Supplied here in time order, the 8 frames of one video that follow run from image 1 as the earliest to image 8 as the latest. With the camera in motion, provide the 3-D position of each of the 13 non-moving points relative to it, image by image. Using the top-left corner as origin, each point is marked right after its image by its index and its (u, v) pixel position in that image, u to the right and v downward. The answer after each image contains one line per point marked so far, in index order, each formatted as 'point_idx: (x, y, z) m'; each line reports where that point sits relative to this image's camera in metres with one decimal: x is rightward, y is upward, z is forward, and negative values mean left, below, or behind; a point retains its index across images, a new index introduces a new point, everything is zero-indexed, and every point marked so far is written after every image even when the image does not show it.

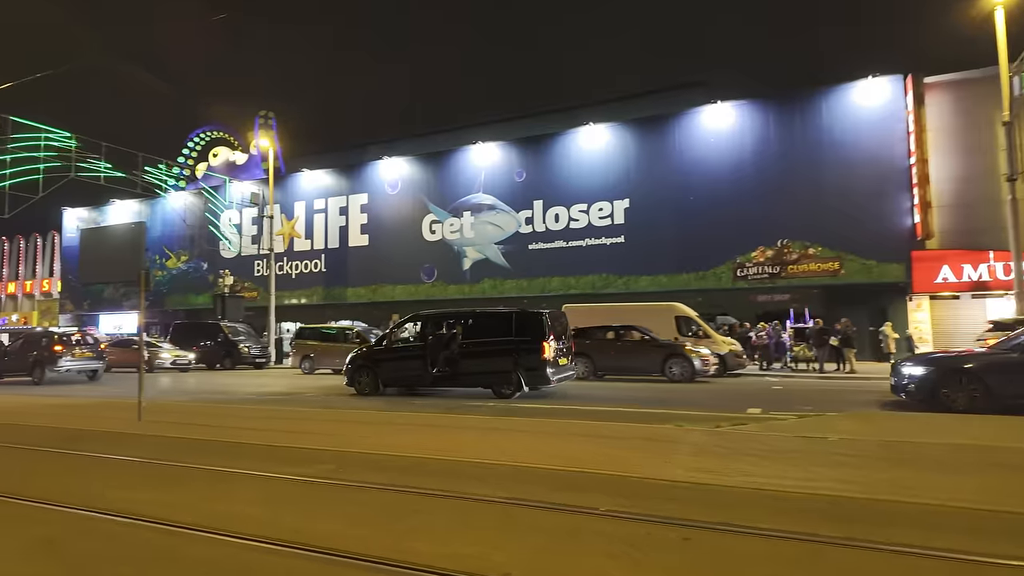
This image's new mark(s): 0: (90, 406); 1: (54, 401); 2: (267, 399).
0: (-10.5, -3.0, +14.9) m
1: (-12.9, -3.2, +16.7) m
2: (-6.8, -3.1, +16.3) m
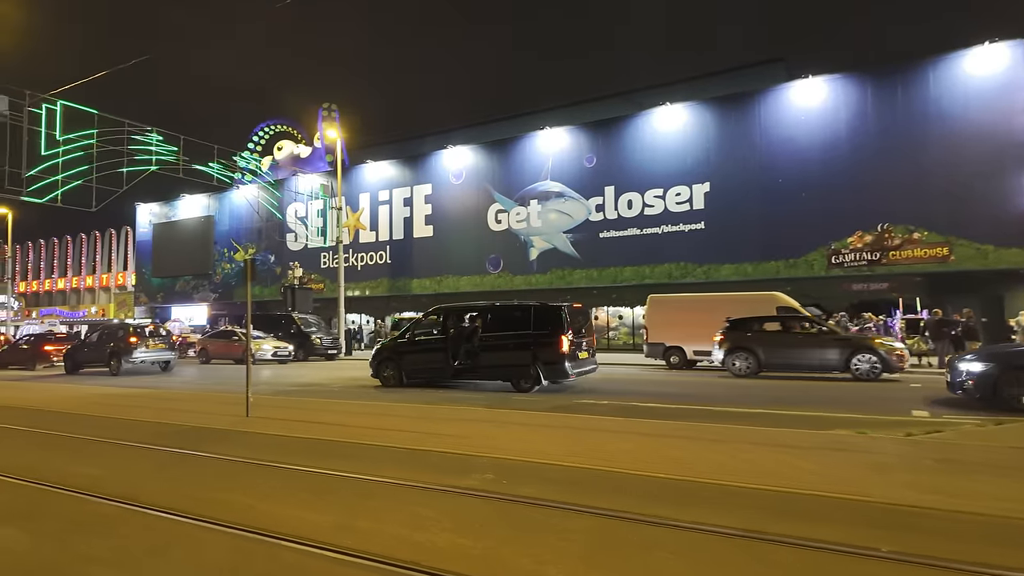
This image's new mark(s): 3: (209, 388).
0: (-8.0, -2.8, +14.6) m
1: (-10.3, -2.9, +16.7) m
2: (-4.2, -2.9, +15.8) m
3: (-9.7, -3.3, +19.3) m
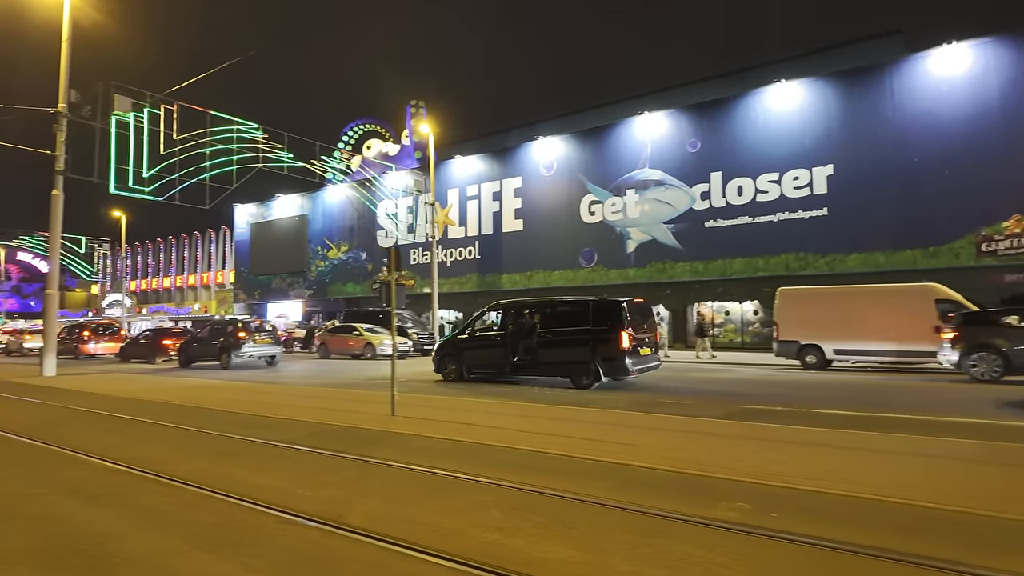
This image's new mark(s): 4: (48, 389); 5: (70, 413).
0: (-4.9, -2.6, +14.3) m
1: (-7.0, -2.8, +16.6) m
2: (-1.0, -2.7, +15.0) m
3: (-6.0, -3.1, +19.1) m
4: (-12.6, -2.7, +16.2) m
5: (-8.4, -2.4, +11.4) m
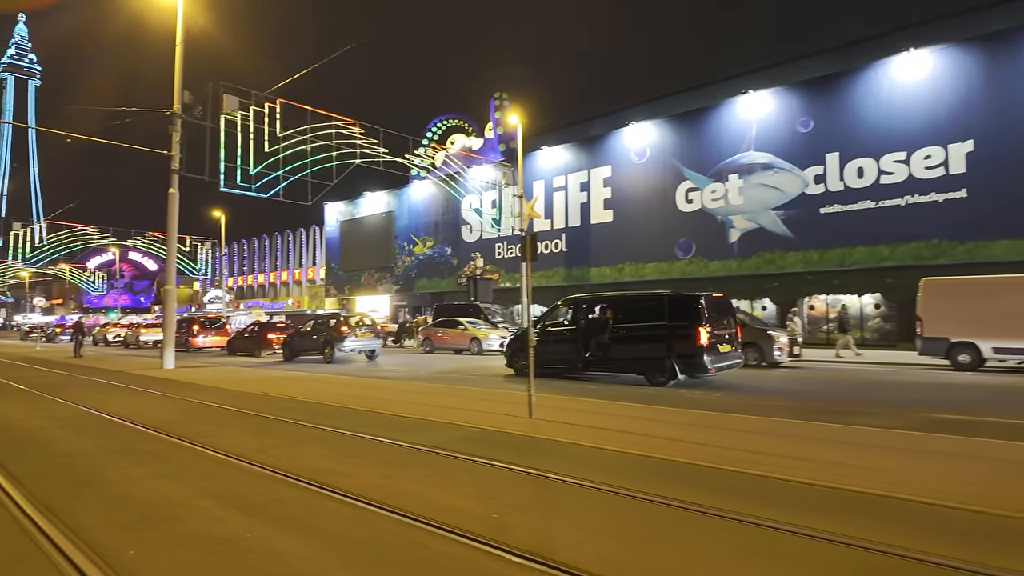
0: (-2.2, -2.5, +13.9) m
1: (-4.0, -2.6, +16.5) m
2: (+1.8, -2.5, +14.2) m
3: (-2.7, -2.9, +18.9) m
4: (-9.6, -2.6, +16.7) m
5: (-6.0, -2.3, +11.4) m
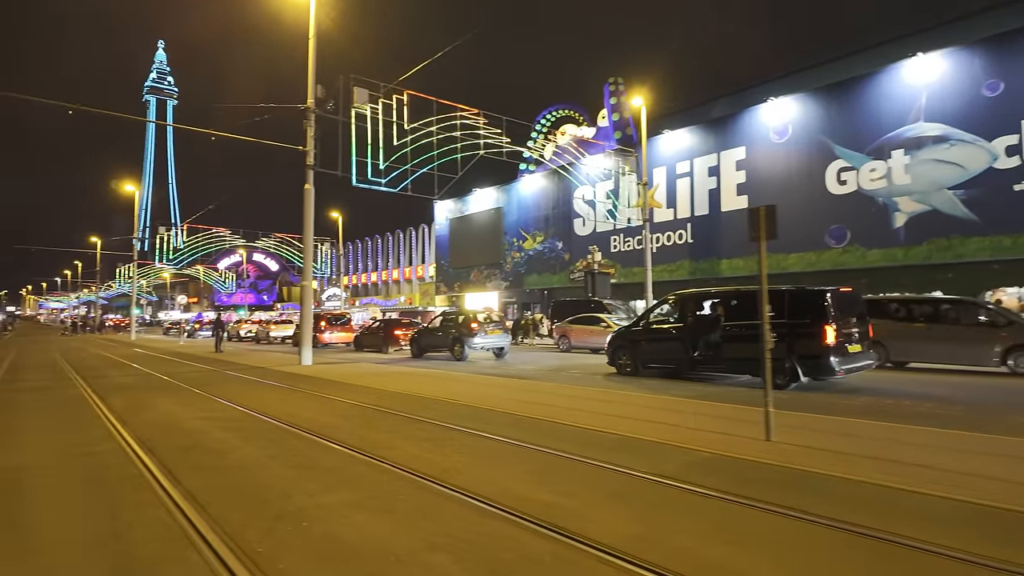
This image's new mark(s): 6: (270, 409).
0: (+1.2, -2.3, +12.6) m
1: (-0.1, -2.5, +15.4) m
2: (+5.2, -2.3, +12.2) m
3: (+1.5, -2.7, +17.5) m
4: (-5.6, -2.5, +16.5) m
5: (-2.9, -2.2, +10.7) m
6: (-4.3, -2.1, +10.6) m
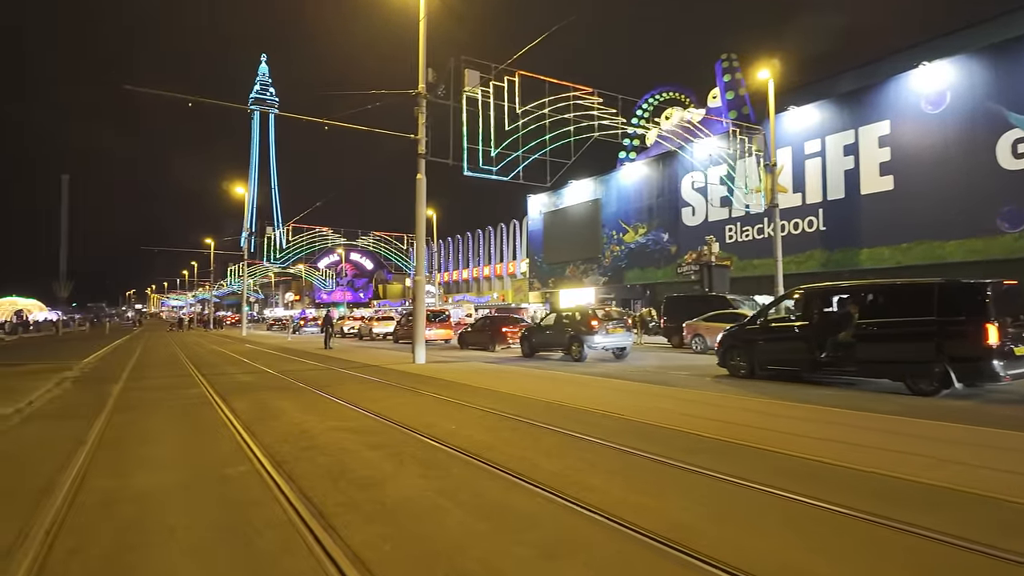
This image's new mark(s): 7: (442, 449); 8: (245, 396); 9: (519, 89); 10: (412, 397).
0: (+4.0, -2.1, +10.7) m
1: (+3.1, -2.3, +13.6) m
2: (+7.9, -2.2, +9.7) m
3: (+4.9, -2.6, +15.5) m
4: (-2.3, -2.3, +15.5) m
5: (-0.4, -2.1, +9.4) m
6: (-1.8, -2.0, +9.5) m
7: (-0.6, -1.9, +6.8) m
8: (-5.1, -2.1, +11.4) m
9: (+0.2, +6.4, +19.1) m
10: (-2.0, -2.2, +11.9) m
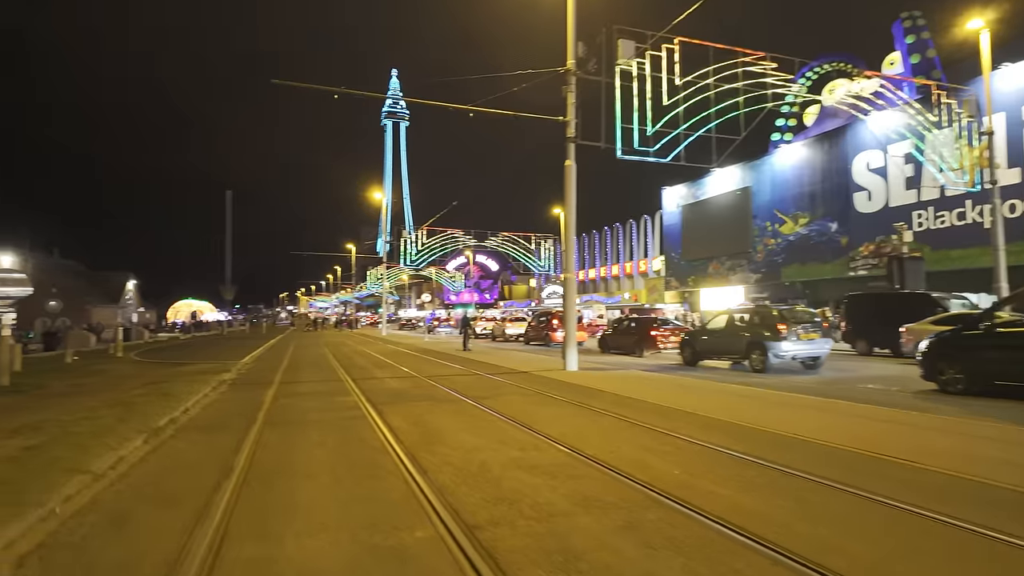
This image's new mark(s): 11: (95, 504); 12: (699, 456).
0: (+6.8, -2.0, +7.6) m
1: (+6.5, -2.2, +10.7) m
2: (+10.4, -2.0, +6.0) m
3: (+8.7, -2.5, +12.2) m
4: (+1.6, -2.3, +13.6) m
5: (+2.3, -2.0, +7.3) m
6: (+0.9, -1.9, +7.6) m
7: (+1.5, -1.9, +4.8) m
8: (-2.0, -2.0, +10.2) m
9: (+4.7, +6.4, +16.7) m
10: (+1.2, -2.2, +10.1) m
11: (-3.4, -1.8, +4.9) m
12: (+2.2, -2.0, +6.9) m
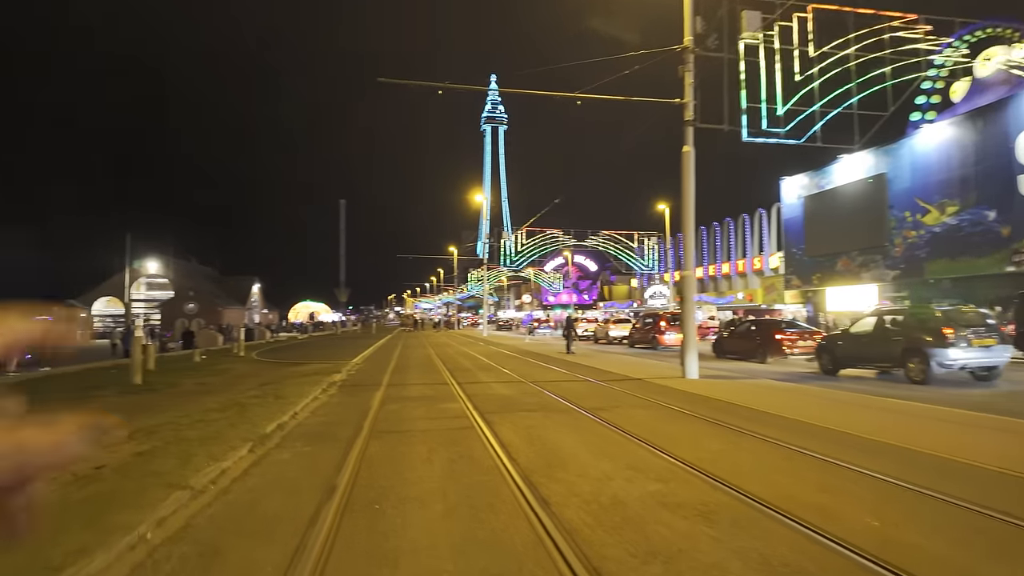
0: (+8.1, -2.0, +5.4) m
1: (+8.3, -2.2, +8.5) m
2: (+11.4, -1.9, +3.2) m
3: (+10.8, -2.4, +9.6) m
4: (+4.0, -2.3, +12.2) m
5: (+3.6, -2.0, +5.8) m
6: (+2.3, -1.9, +6.4) m
7: (+2.4, -1.8, +3.5) m
8: (-0.1, -2.0, +9.4) m
9: (+7.5, +6.5, +14.8) m
10: (+3.0, -2.1, +8.7) m
11: (-2.4, -1.8, +4.4) m
12: (+3.5, -2.0, +5.4) m
